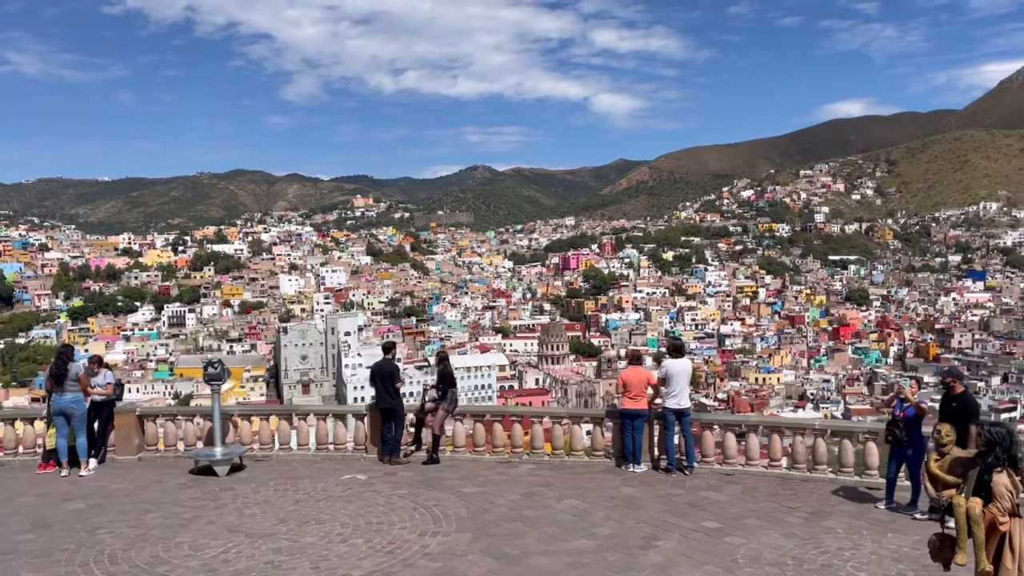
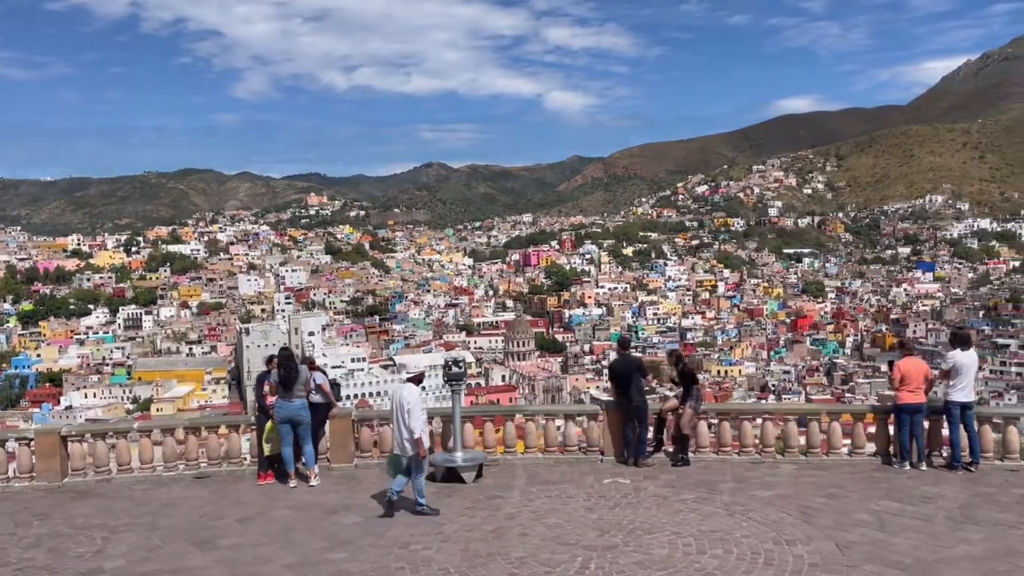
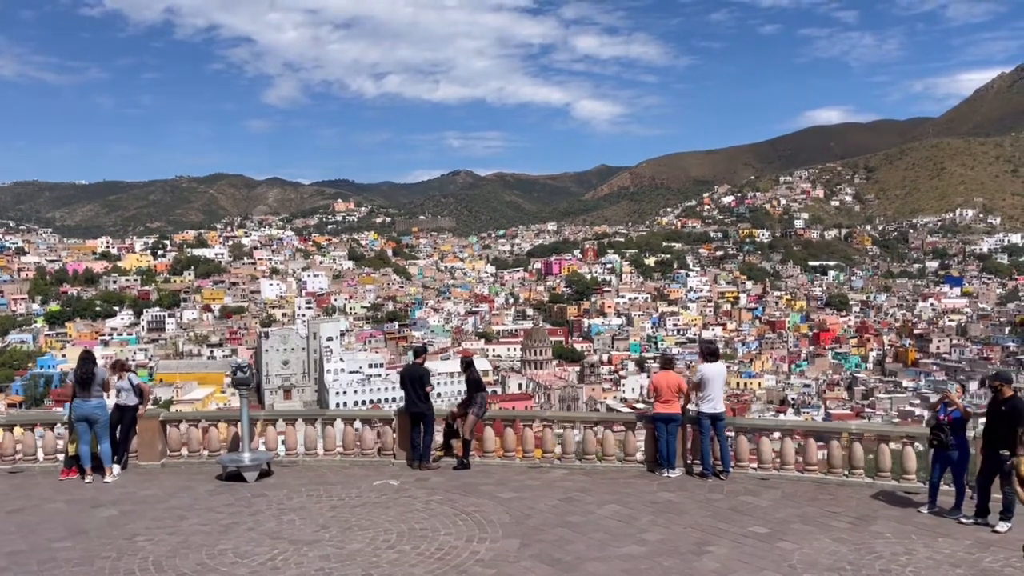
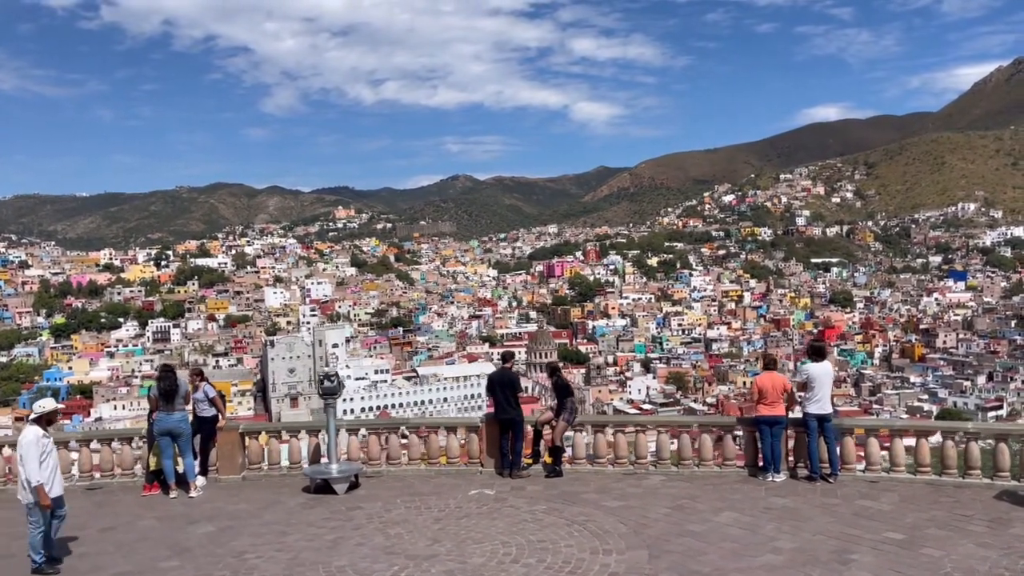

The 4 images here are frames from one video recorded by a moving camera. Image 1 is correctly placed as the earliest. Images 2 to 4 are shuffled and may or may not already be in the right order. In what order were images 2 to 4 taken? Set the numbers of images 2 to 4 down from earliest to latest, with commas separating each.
3, 4, 2
